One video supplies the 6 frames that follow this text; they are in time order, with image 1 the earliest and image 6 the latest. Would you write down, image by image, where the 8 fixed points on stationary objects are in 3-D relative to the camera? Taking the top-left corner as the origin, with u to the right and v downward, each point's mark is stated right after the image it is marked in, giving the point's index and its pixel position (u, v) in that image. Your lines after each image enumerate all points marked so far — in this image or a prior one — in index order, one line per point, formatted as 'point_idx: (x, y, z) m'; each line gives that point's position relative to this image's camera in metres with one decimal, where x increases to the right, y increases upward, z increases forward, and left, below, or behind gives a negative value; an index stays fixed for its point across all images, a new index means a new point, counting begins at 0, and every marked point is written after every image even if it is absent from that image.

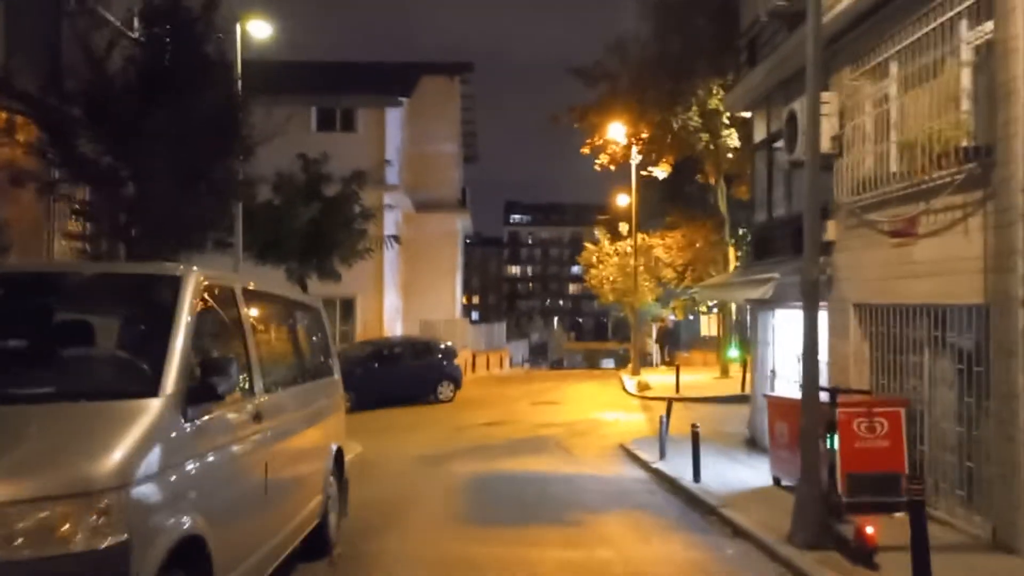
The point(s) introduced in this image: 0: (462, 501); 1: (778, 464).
0: (-0.6, -2.5, +13.7) m
1: (+3.1, -2.1, +13.8) m
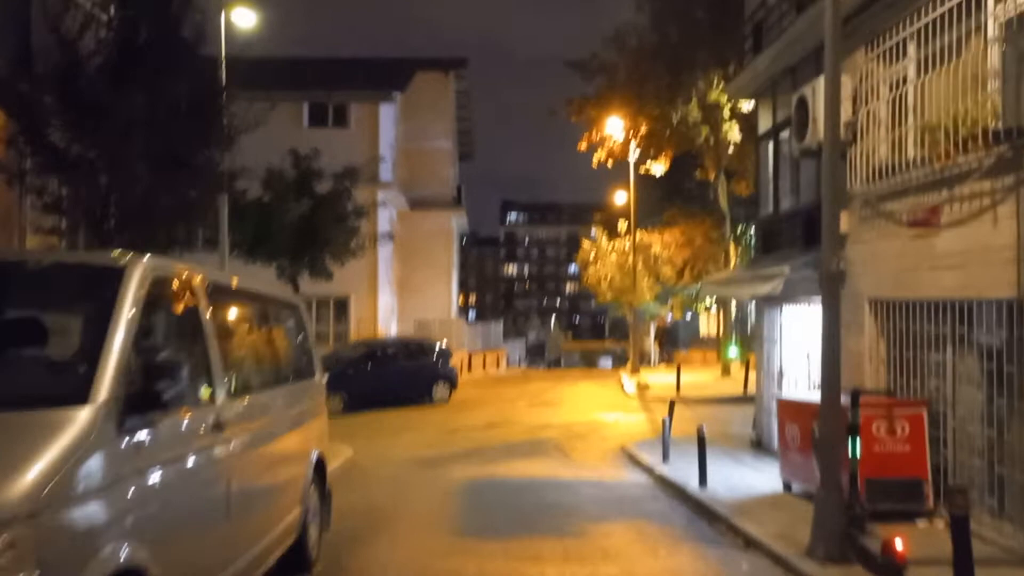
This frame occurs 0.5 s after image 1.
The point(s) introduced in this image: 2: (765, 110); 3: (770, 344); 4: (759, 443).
0: (-0.6, -2.5, +13.0) m
1: (+3.1, -2.0, +13.1) m
2: (+3.9, +2.7, +18.0) m
3: (+3.7, -0.8, +17.2) m
4: (+3.8, -2.3, +17.9) m
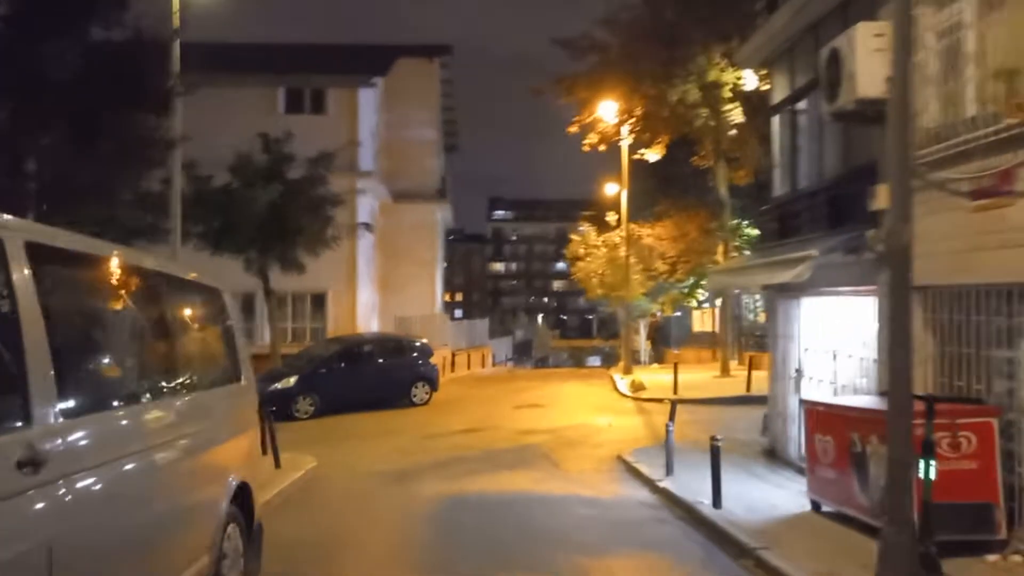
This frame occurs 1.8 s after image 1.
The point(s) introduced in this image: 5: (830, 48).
0: (-0.8, -2.3, +11.0) m
1: (+2.9, -1.9, +11.2) m
2: (+3.7, +2.8, +16.1) m
3: (+3.5, -0.7, +15.2) m
4: (+3.6, -2.2, +15.9) m
5: (+3.1, +2.4, +11.6) m
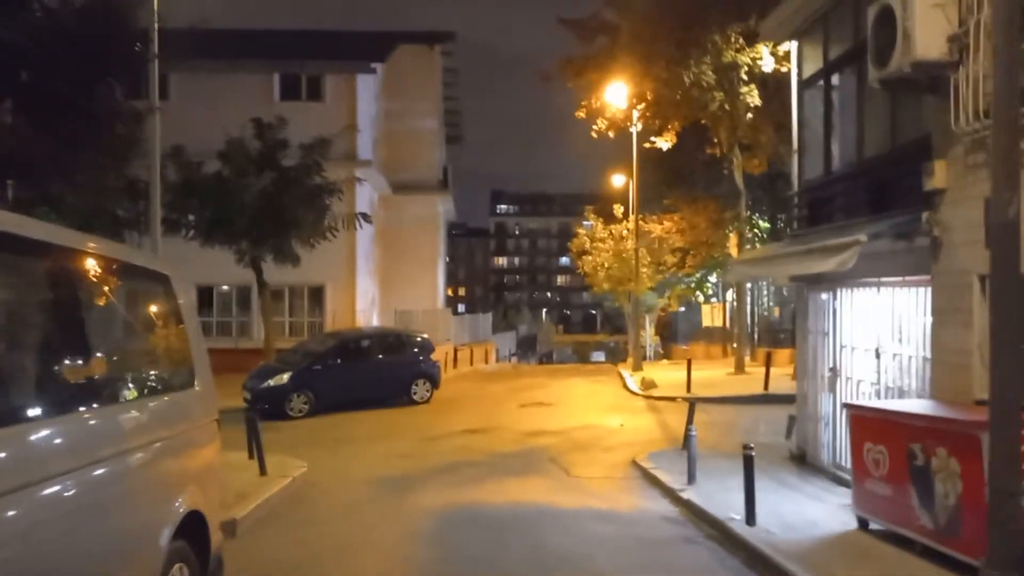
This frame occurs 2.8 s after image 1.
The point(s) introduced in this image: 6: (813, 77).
0: (-0.7, -2.2, +9.7) m
1: (+3.0, -1.8, +9.9) m
2: (+3.7, +2.9, +14.8) m
3: (+3.6, -0.6, +13.9) m
4: (+3.6, -2.1, +14.6) m
5: (+3.2, +2.5, +10.3) m
6: (+3.8, +2.6, +14.7) m
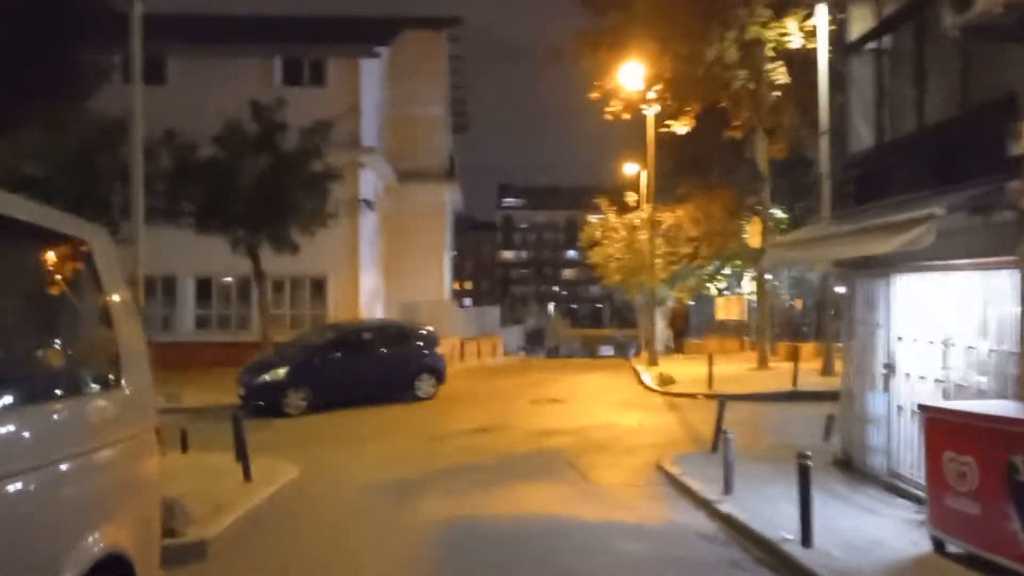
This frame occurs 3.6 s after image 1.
0: (-0.6, -2.1, +8.3) m
1: (+3.1, -1.7, +8.4) m
2: (+3.9, +3.1, +13.3) m
3: (+3.8, -0.4, +12.4) m
4: (+3.8, -1.9, +13.2) m
5: (+3.3, +2.6, +8.8) m
6: (+3.9, +2.8, +13.2) m
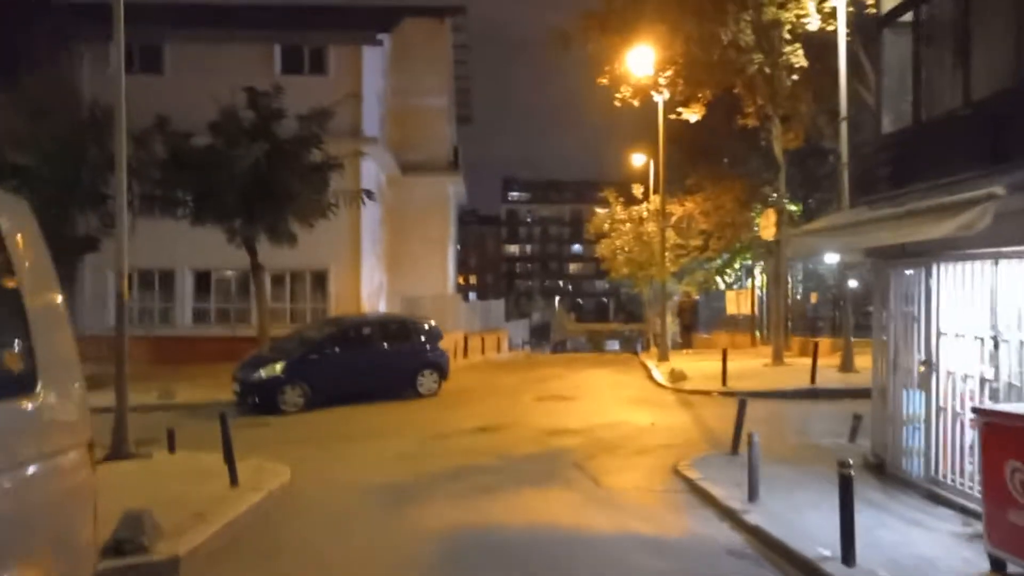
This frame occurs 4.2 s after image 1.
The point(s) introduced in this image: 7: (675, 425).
0: (-0.6, -2.0, +7.4) m
1: (+3.1, -1.6, +7.5) m
2: (+4.0, +3.2, +12.3) m
3: (+3.8, -0.3, +11.5) m
4: (+3.8, -1.8, +12.2) m
5: (+3.4, +2.7, +7.9) m
6: (+4.0, +2.9, +12.2) m
7: (+2.5, -2.1, +17.7) m
